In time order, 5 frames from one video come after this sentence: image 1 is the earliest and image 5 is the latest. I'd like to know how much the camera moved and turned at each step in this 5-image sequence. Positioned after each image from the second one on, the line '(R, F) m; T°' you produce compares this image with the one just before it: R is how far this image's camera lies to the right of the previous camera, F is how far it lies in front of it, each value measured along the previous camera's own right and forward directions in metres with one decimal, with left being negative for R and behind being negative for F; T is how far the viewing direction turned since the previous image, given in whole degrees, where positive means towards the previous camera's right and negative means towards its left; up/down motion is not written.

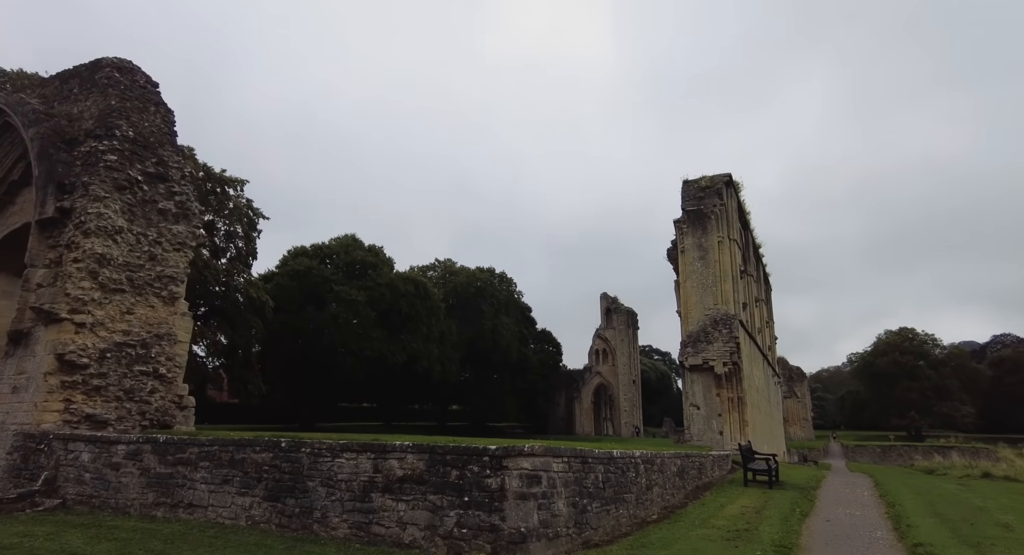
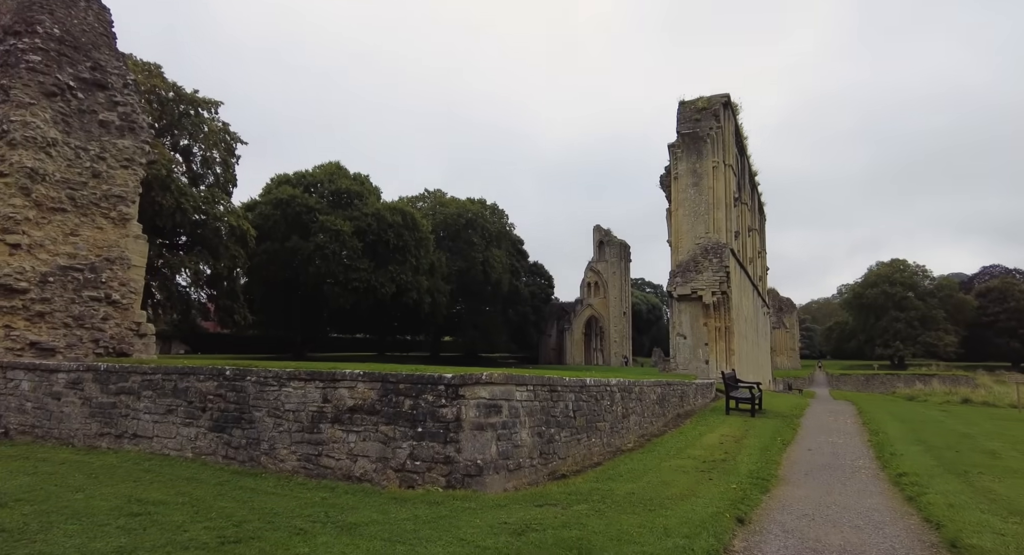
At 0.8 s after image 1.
(+0.4, +0.8) m; +1°
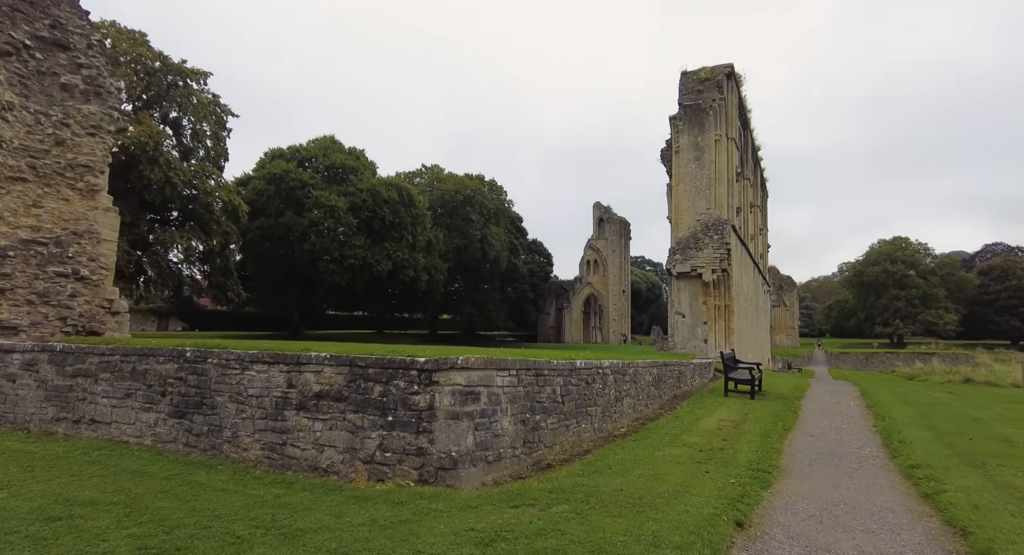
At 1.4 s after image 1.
(+0.2, +0.6) m; 0°
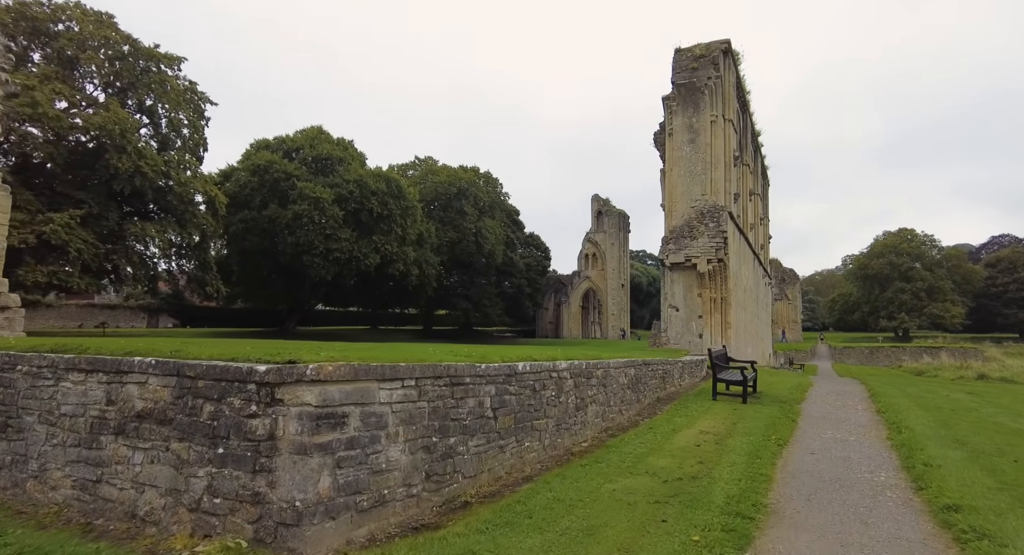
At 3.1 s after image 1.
(+0.9, +1.6) m; 0°
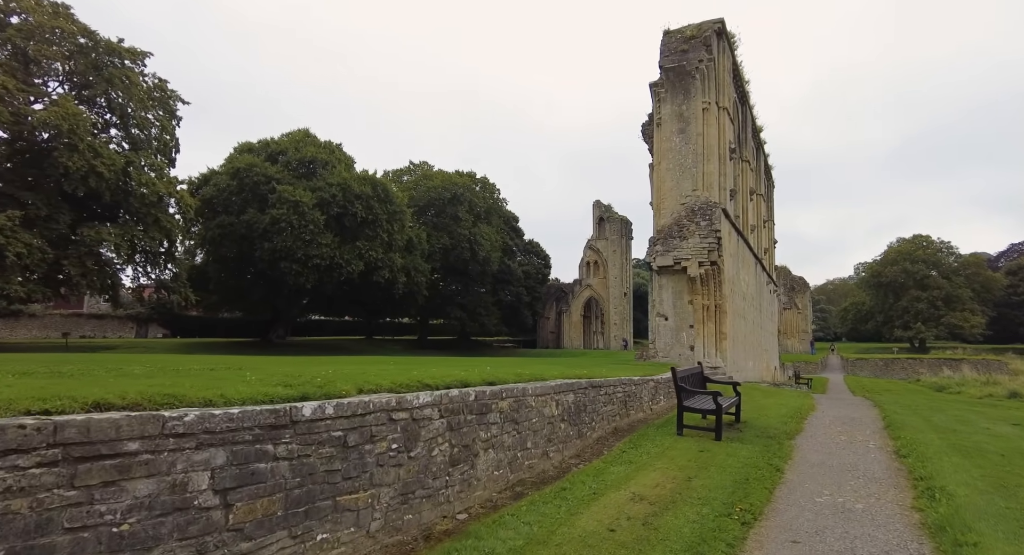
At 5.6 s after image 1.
(+1.6, +2.5) m; -1°
